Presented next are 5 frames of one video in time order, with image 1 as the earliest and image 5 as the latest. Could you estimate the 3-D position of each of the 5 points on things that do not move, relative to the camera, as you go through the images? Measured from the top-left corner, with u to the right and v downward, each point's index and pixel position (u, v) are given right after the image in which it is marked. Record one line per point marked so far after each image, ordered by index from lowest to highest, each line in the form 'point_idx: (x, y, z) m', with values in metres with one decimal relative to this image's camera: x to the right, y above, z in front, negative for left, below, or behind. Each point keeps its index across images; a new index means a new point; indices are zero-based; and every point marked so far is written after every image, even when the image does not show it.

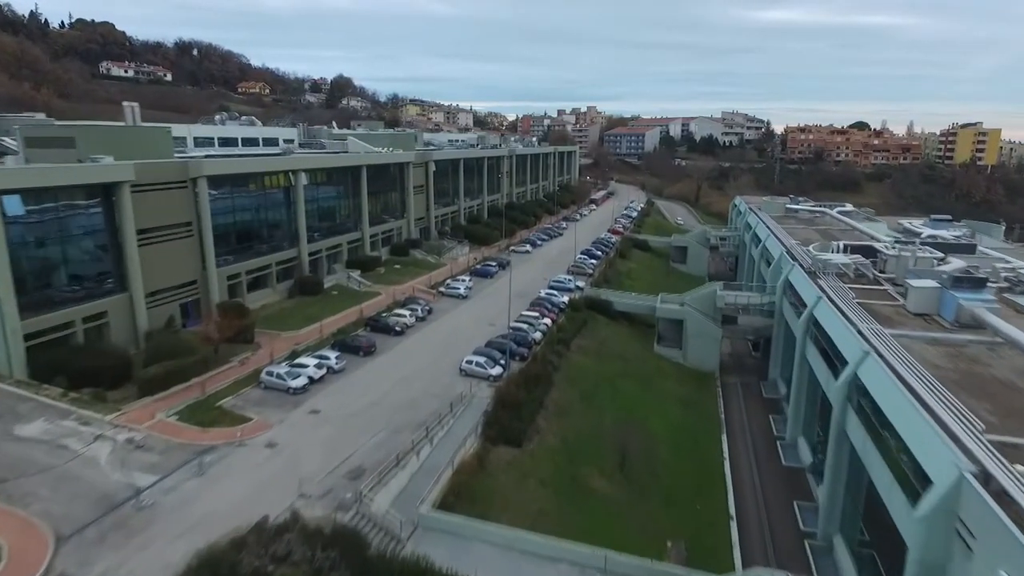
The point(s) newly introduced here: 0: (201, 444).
0: (-8.9, -4.5, +19.6) m
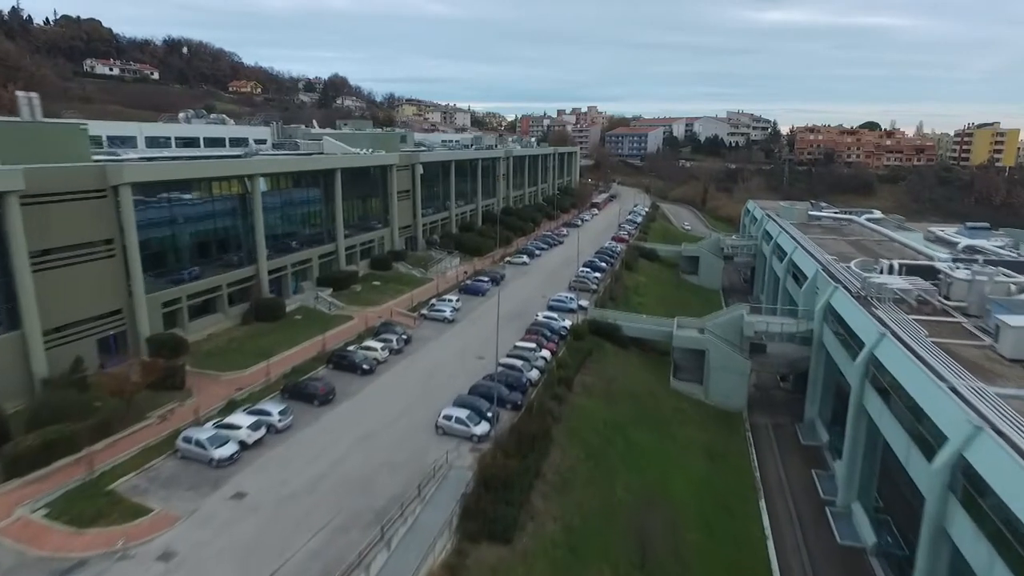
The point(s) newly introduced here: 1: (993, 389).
0: (-9.3, -5.6, +14.3) m
1: (+12.2, -2.6, +17.3) m
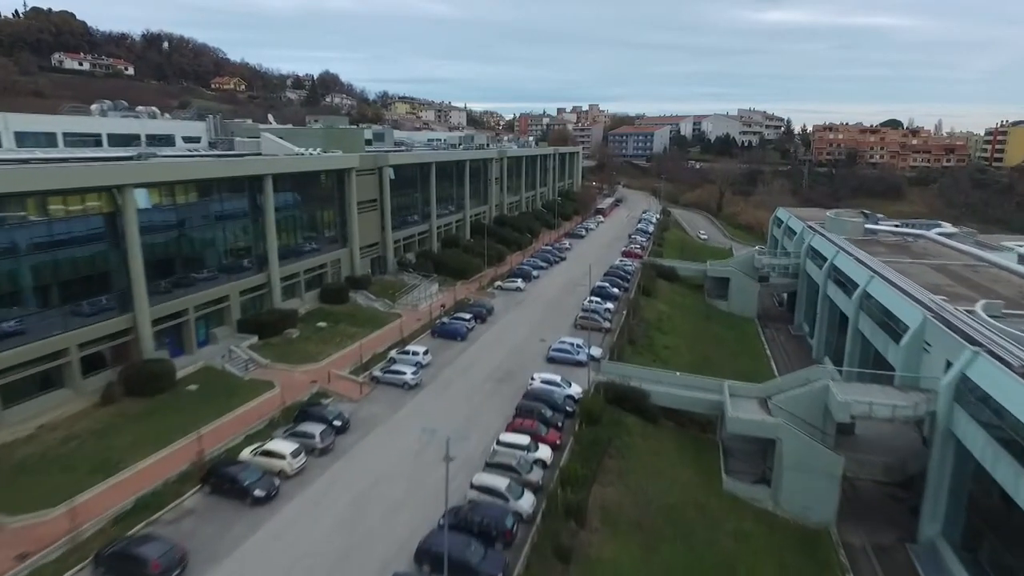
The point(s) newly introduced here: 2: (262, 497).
0: (-9.8, -7.6, +4.5) m
1: (+11.7, -4.5, +7.5) m
2: (-6.1, -5.1, +16.9) m
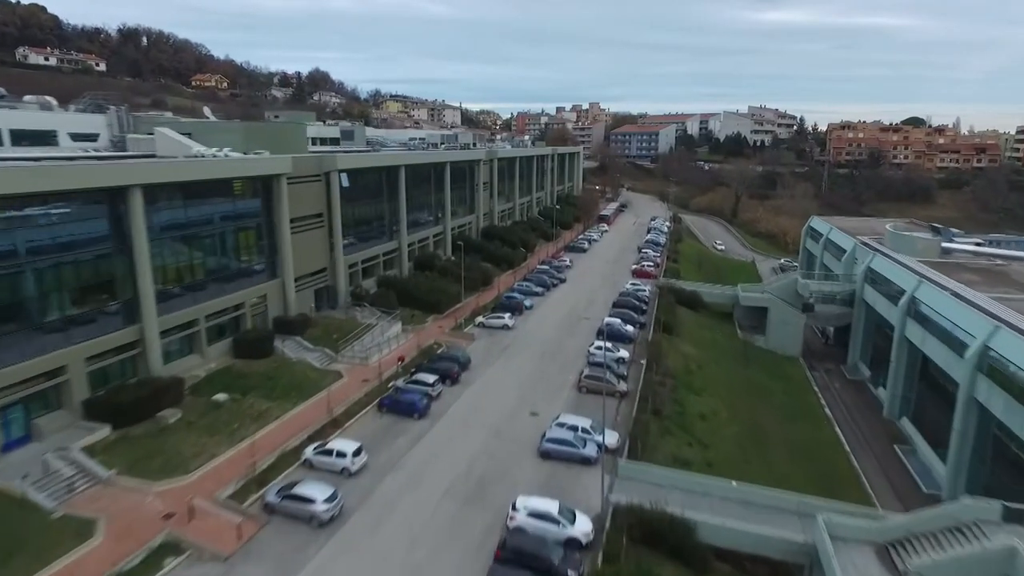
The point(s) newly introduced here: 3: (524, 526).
0: (-10.5, -9.4, -4.8) m
1: (+11.0, -6.3, -1.7) m
2: (-6.8, -6.9, +7.6) m
3: (+0.2, -5.4, +15.5) m
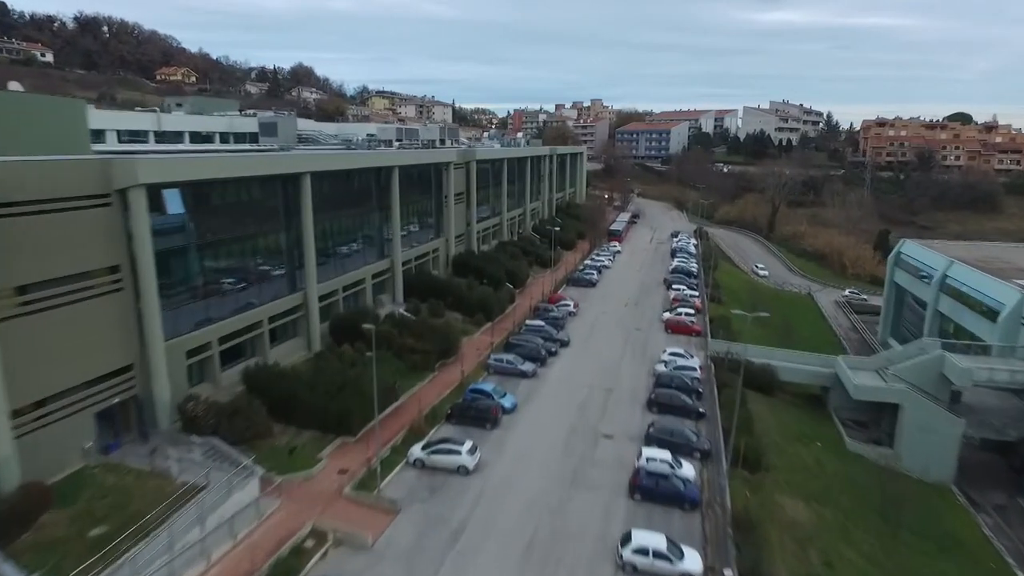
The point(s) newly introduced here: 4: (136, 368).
0: (-11.4, -12.4, -20.0) m
1: (+10.0, -9.3, -16.9) m
2: (-7.8, -9.9, -7.6) m
3: (-0.8, -8.4, +0.3) m
4: (-9.9, -2.1, +18.2) m
